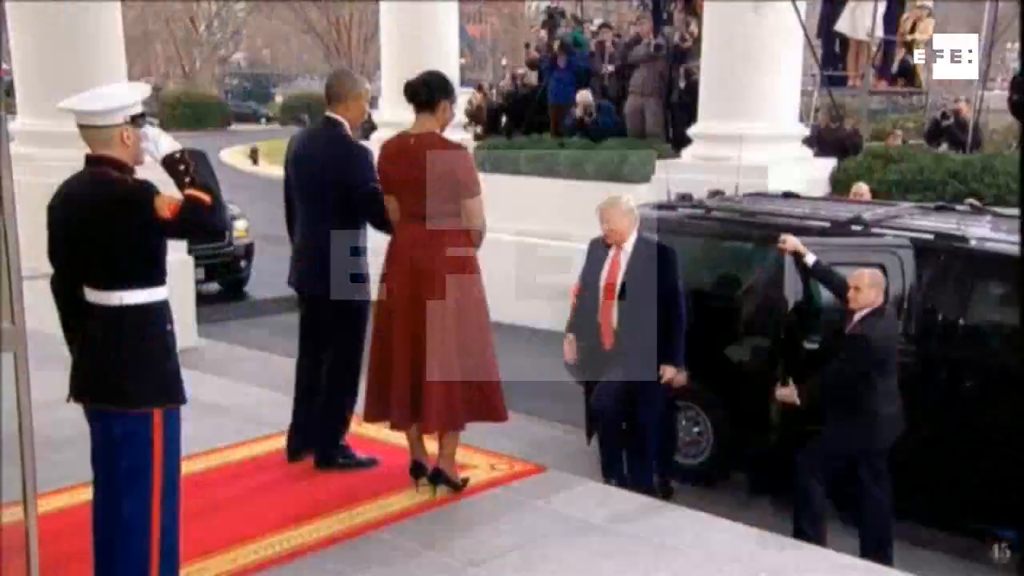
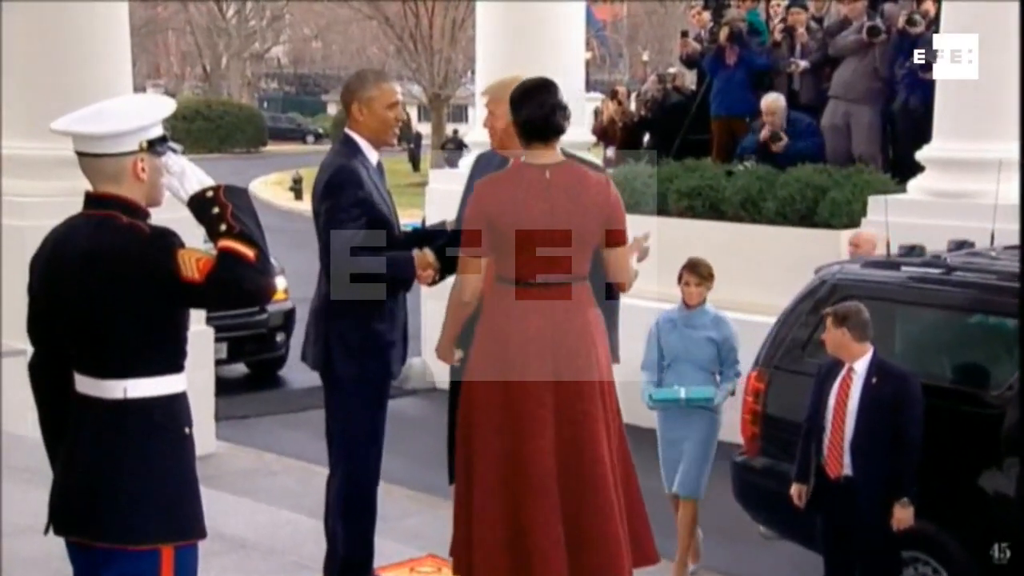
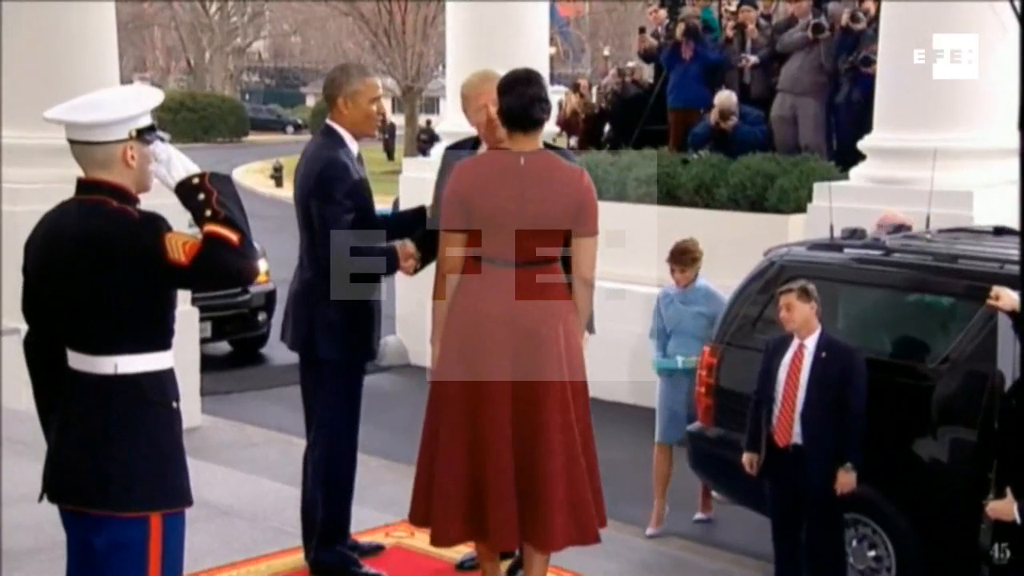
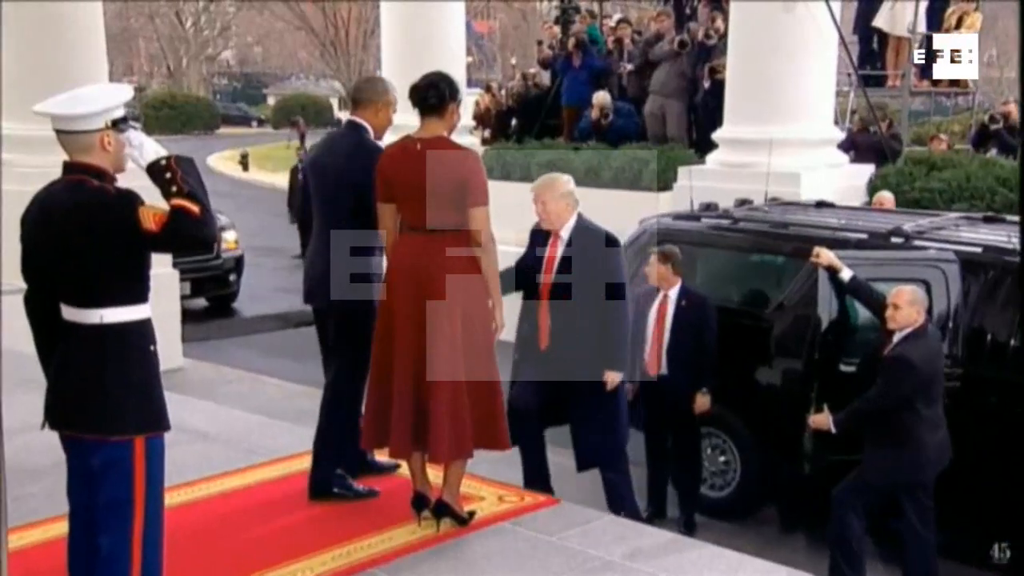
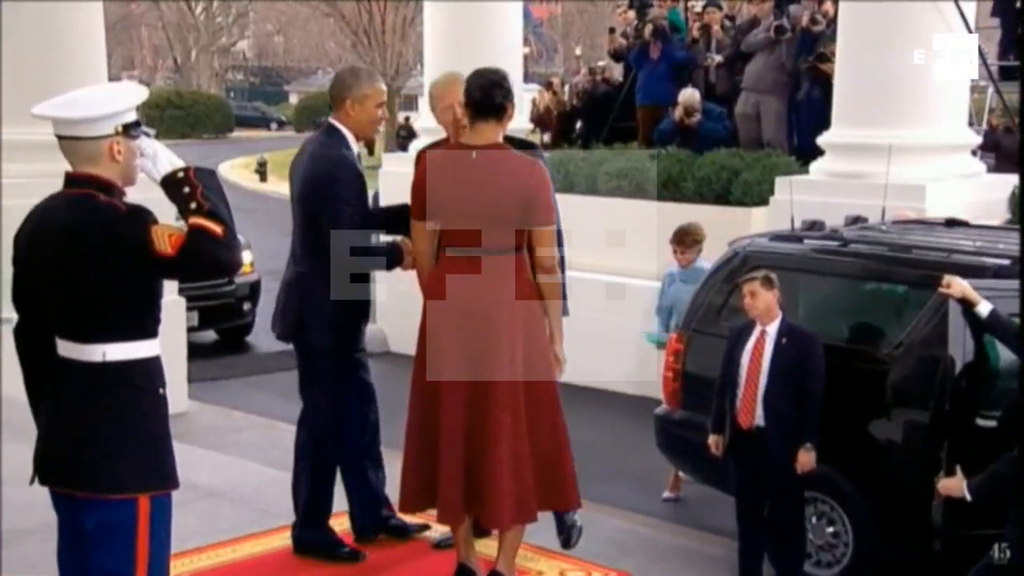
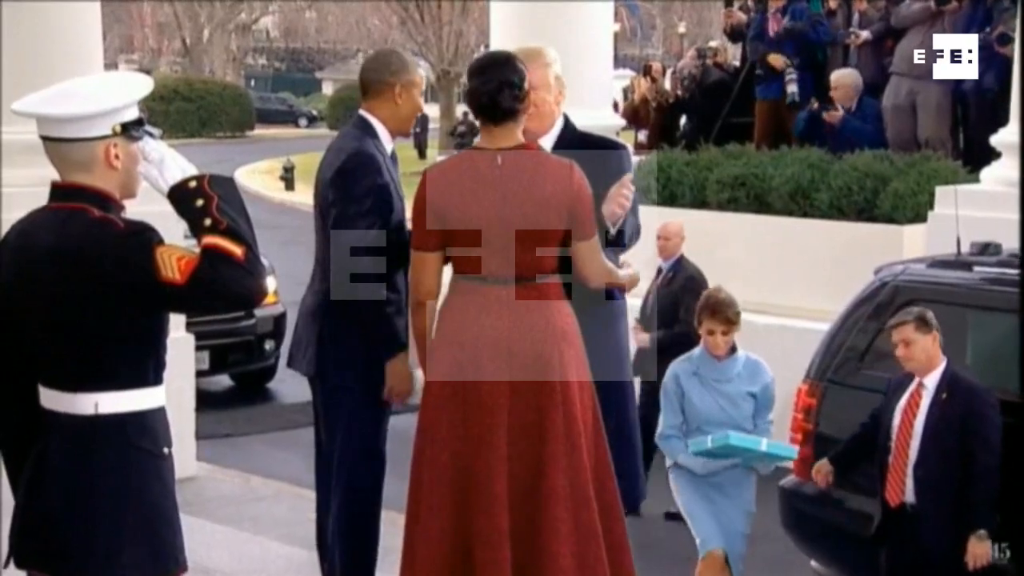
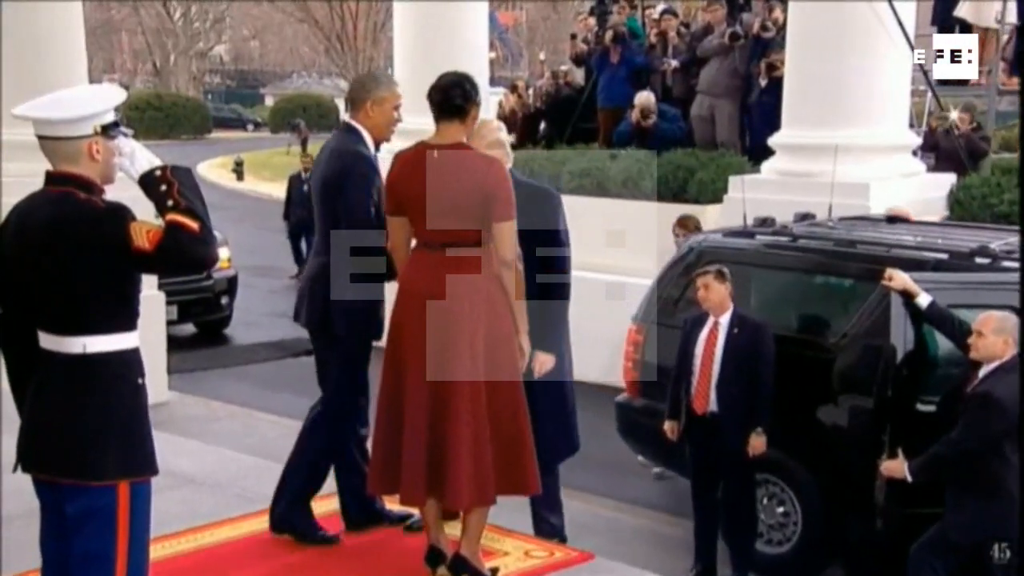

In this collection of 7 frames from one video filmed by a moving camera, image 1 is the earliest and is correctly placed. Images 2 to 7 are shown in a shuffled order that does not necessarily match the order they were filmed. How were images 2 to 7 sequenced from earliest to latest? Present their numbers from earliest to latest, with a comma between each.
4, 7, 5, 3, 2, 6
